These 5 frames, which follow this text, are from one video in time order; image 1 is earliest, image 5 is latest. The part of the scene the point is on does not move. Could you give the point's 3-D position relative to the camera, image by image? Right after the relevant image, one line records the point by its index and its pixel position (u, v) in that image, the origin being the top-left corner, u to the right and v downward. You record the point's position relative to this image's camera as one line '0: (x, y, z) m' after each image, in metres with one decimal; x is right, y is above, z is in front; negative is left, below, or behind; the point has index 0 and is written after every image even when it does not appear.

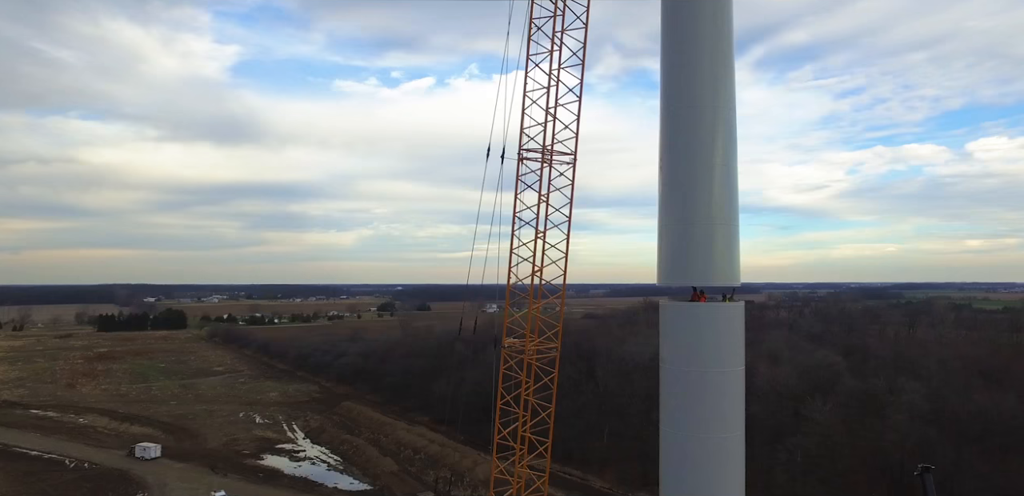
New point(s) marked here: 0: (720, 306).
0: (+5.2, -1.4, +17.4) m
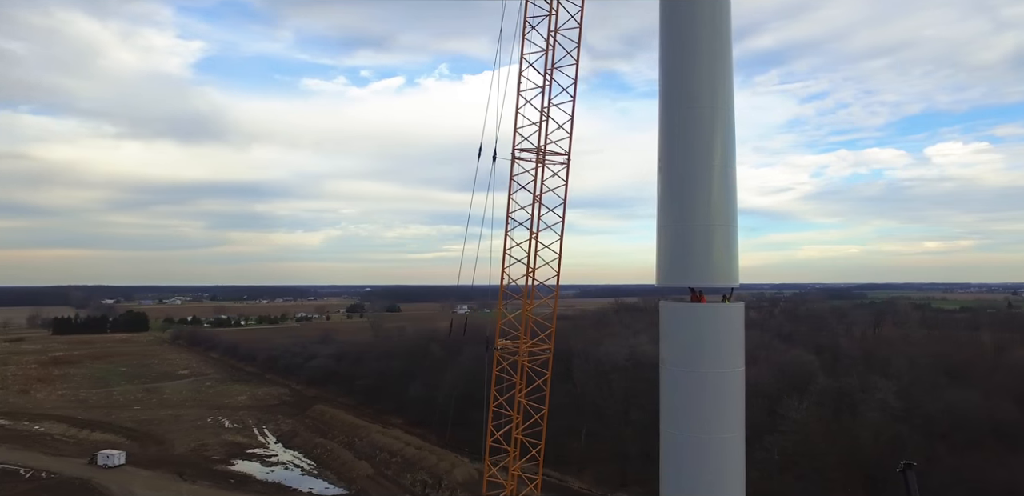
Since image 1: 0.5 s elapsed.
0: (+5.2, -1.5, +17.5) m
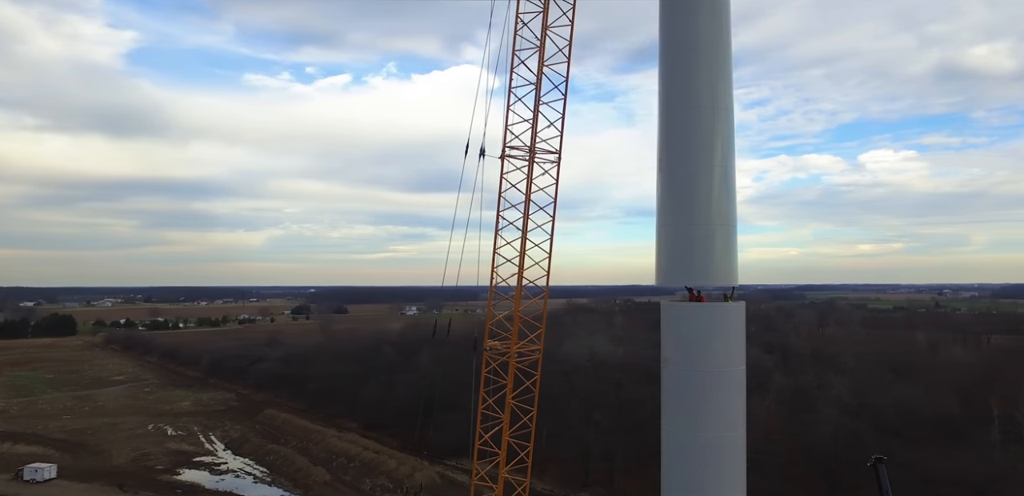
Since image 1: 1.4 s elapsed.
0: (+5.3, -1.5, +17.7) m
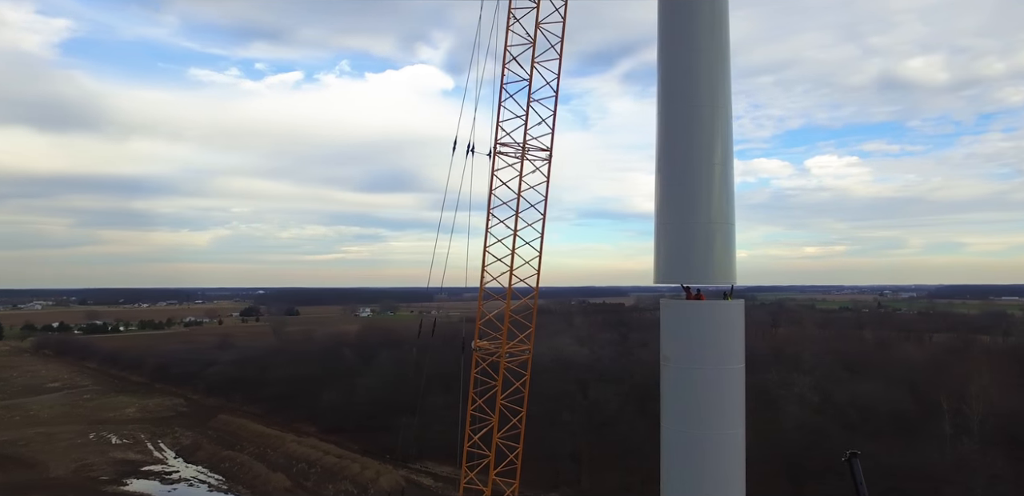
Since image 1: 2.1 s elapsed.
0: (+5.3, -1.5, +17.9) m
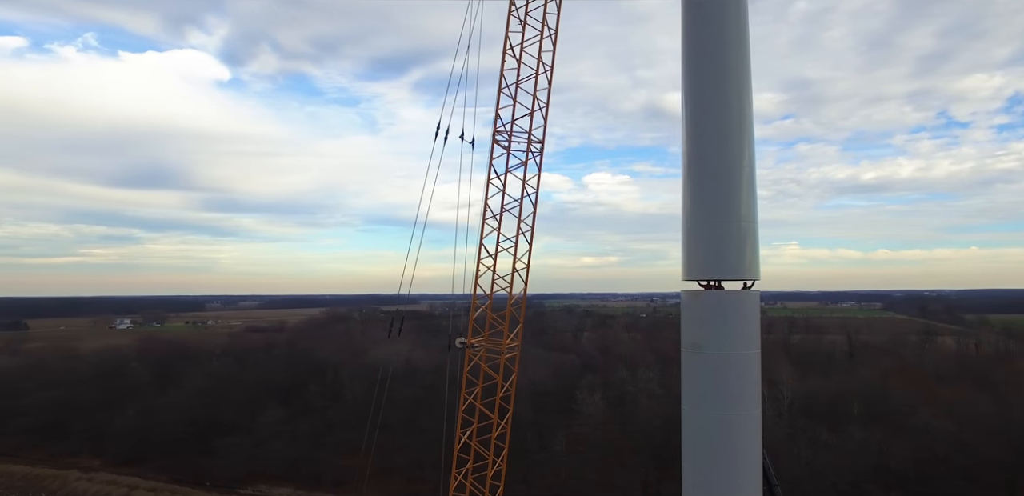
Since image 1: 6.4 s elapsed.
0: (+6.2, -1.3, +18.8) m
